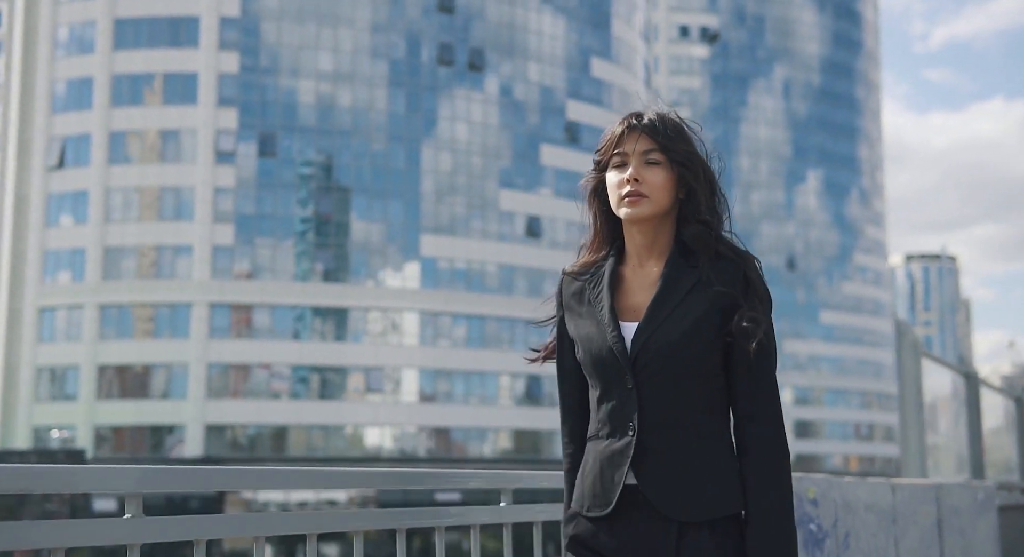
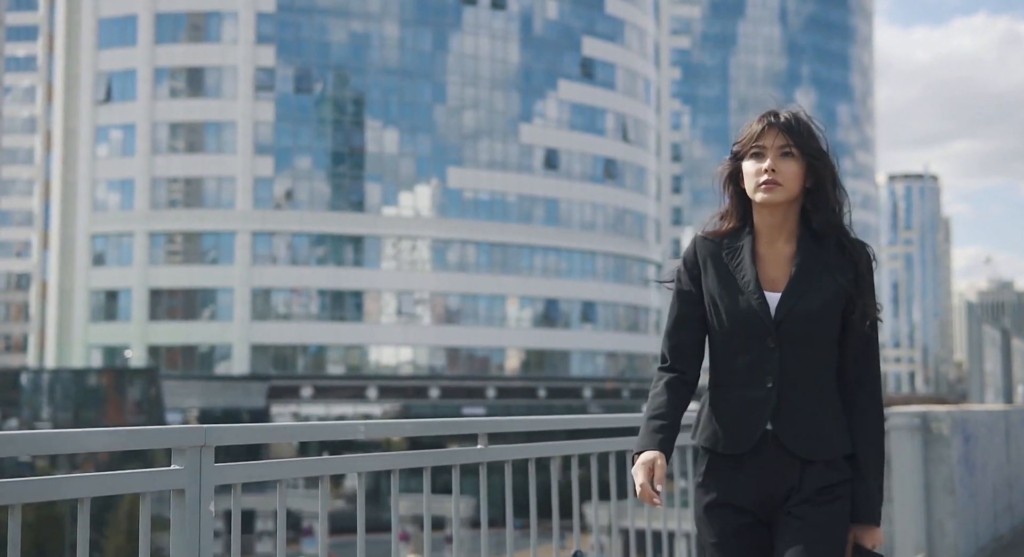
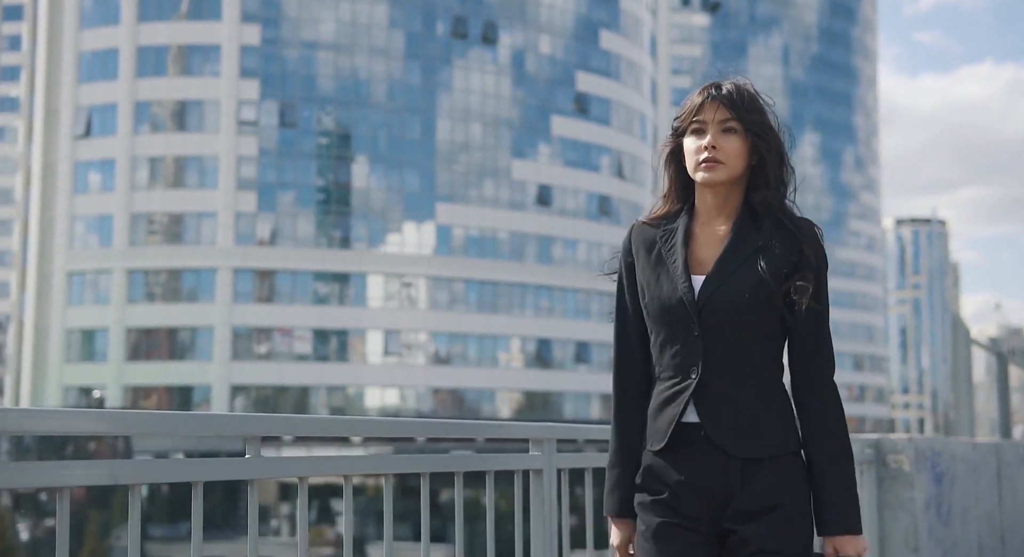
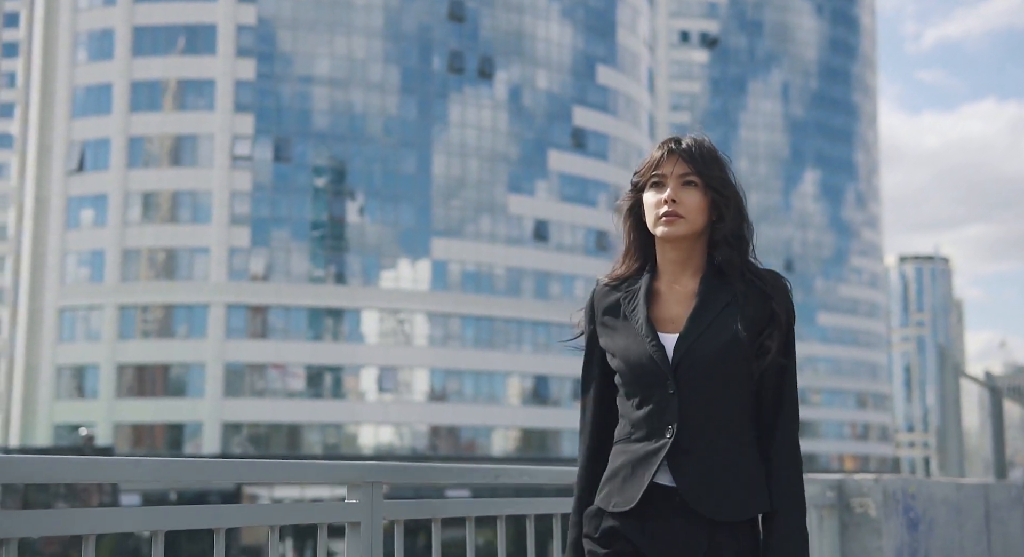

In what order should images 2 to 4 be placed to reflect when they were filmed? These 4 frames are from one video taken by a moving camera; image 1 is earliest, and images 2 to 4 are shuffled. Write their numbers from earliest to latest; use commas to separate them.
4, 3, 2
